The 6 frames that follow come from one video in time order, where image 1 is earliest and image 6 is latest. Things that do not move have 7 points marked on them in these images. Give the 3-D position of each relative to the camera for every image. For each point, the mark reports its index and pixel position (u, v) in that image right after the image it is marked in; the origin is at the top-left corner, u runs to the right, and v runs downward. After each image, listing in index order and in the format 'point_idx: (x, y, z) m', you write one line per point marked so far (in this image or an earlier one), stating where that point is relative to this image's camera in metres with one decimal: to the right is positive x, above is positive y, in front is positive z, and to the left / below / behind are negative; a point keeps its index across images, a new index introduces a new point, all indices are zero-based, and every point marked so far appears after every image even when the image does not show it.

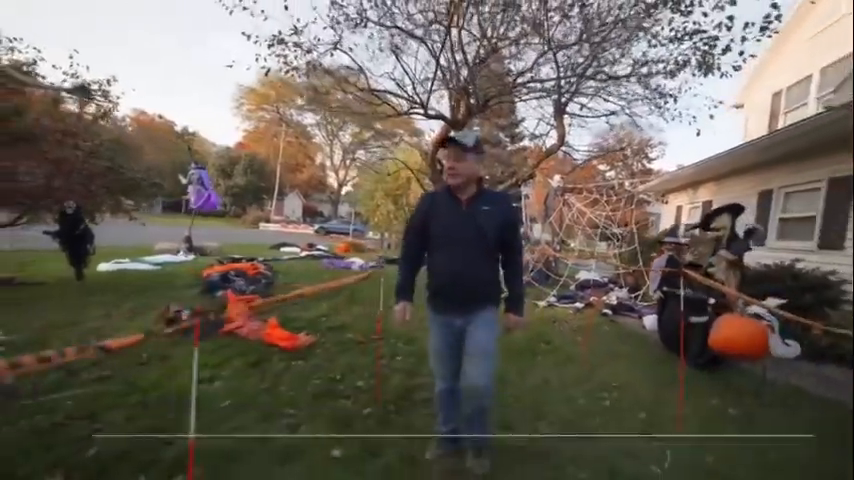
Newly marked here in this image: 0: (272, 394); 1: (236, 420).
0: (-1.2, -1.2, +3.0) m
1: (-1.3, -1.2, +2.7) m
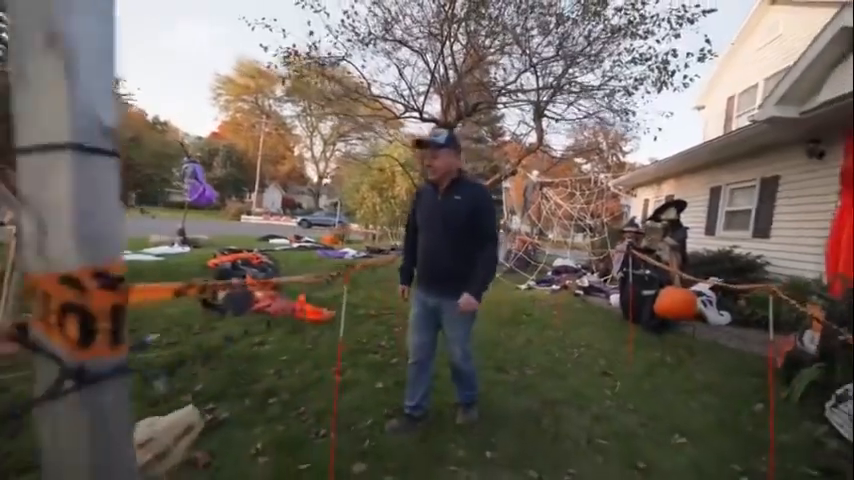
0: (-1.1, -1.1, +3.8) m
1: (-1.2, -1.1, +3.4) m
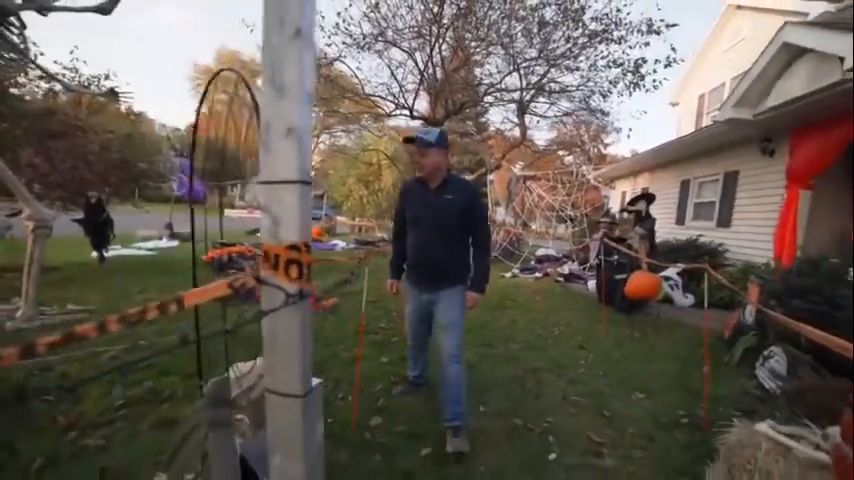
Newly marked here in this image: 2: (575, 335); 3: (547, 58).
0: (-1.1, -1.0, +4.2) m
1: (-1.2, -1.0, +3.8) m
2: (+1.7, -1.1, +4.4) m
3: (+2.2, +3.3, +7.1) m
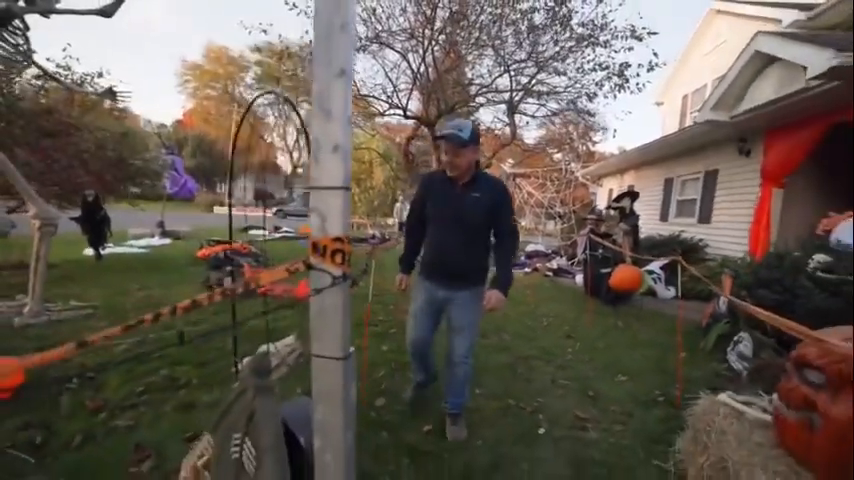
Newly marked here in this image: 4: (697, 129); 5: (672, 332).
0: (-1.1, -1.0, +4.4) m
1: (-1.2, -1.0, +4.0) m
2: (+1.6, -1.0, +4.7) m
3: (+2.1, +3.4, +7.3) m
4: (+4.7, +1.9, +6.7) m
5: (+2.8, -1.0, +4.4) m
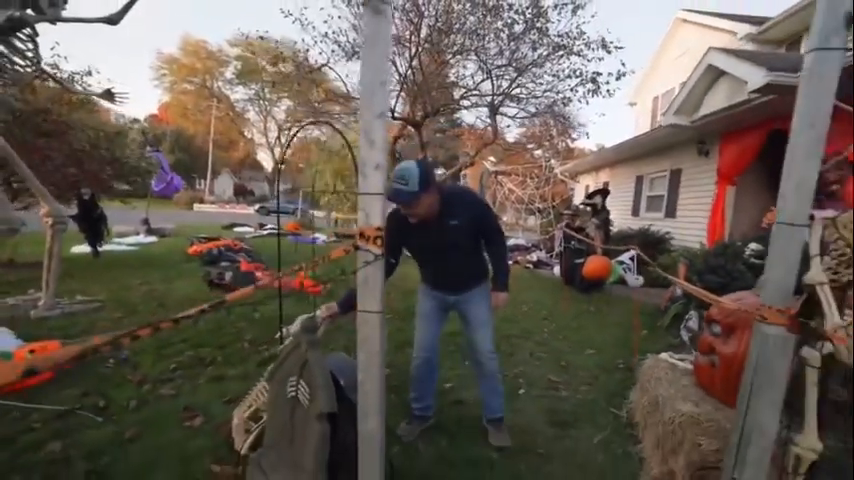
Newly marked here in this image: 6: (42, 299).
0: (-1.2, -0.9, +4.8) m
1: (-1.3, -1.0, +4.4) m
2: (+1.5, -0.9, +5.2) m
3: (+1.8, +3.5, +7.8) m
4: (+4.5, +2.1, +7.4) m
5: (+2.7, -0.9, +5.0) m
6: (-4.6, -0.7, +4.6) m
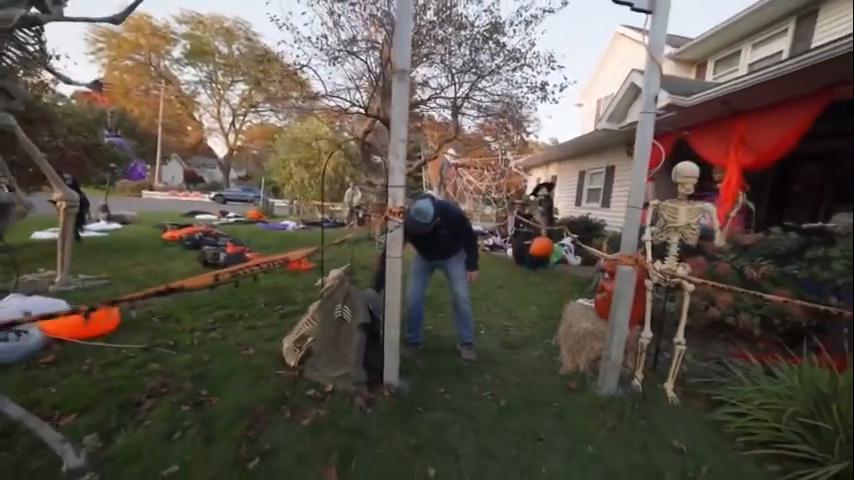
0: (-1.6, -0.7, +5.6) m
1: (-1.6, -0.7, +5.2) m
2: (+1.1, -0.7, +6.3) m
3: (+1.1, +3.9, +8.8) m
4: (+3.9, +2.4, +8.7) m
5: (+2.3, -0.7, +6.2) m
6: (-4.9, -0.5, +5.1) m
